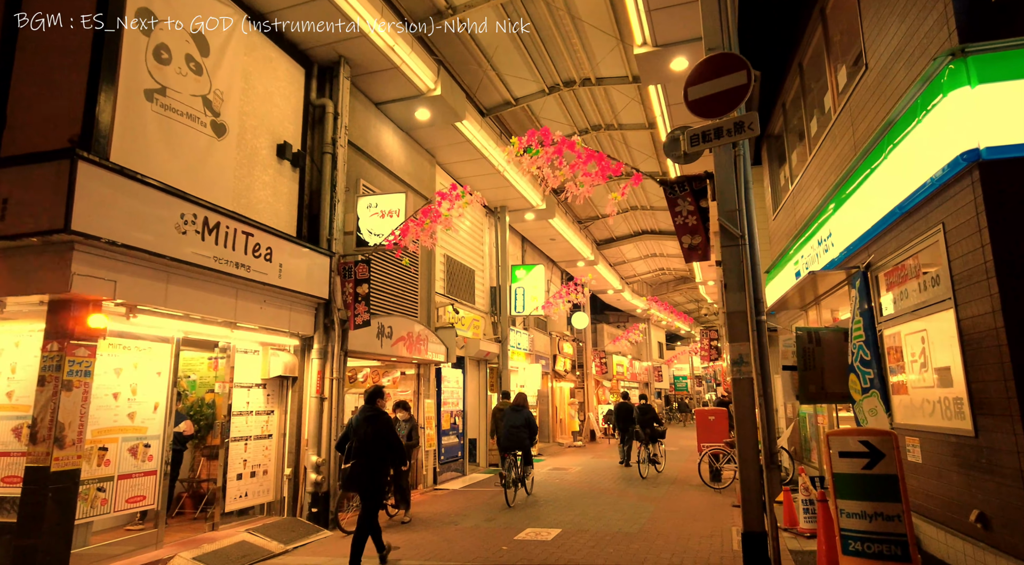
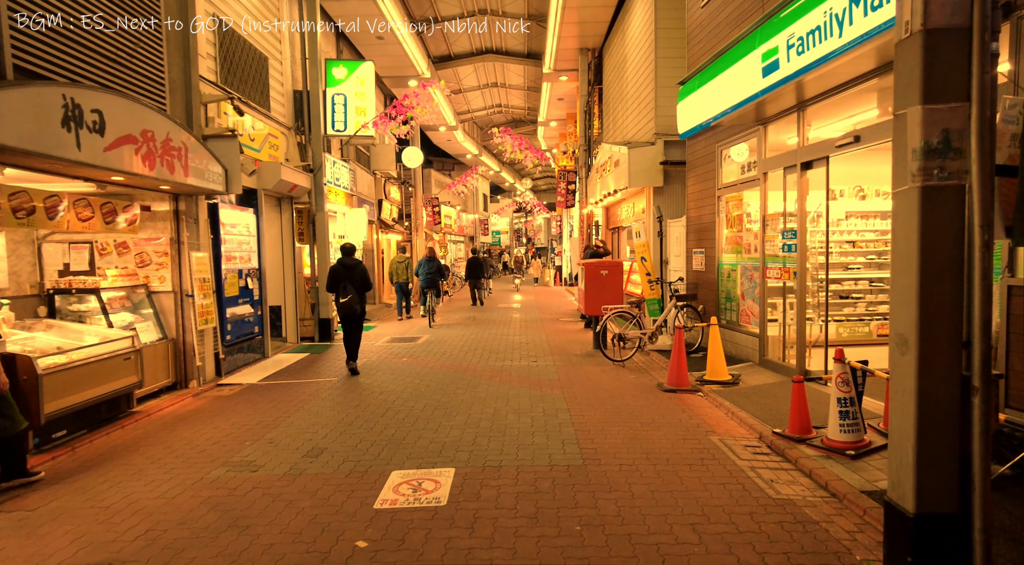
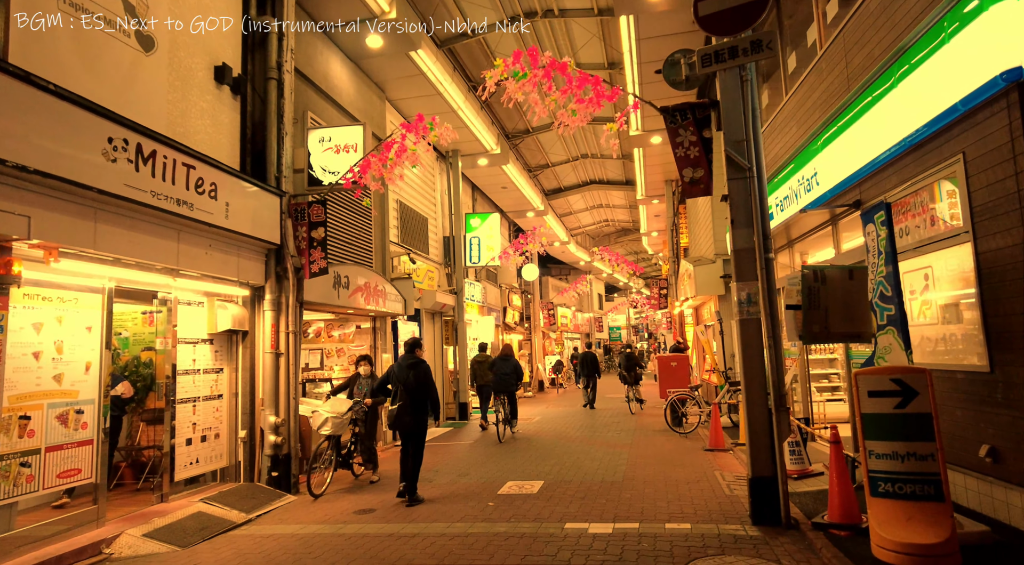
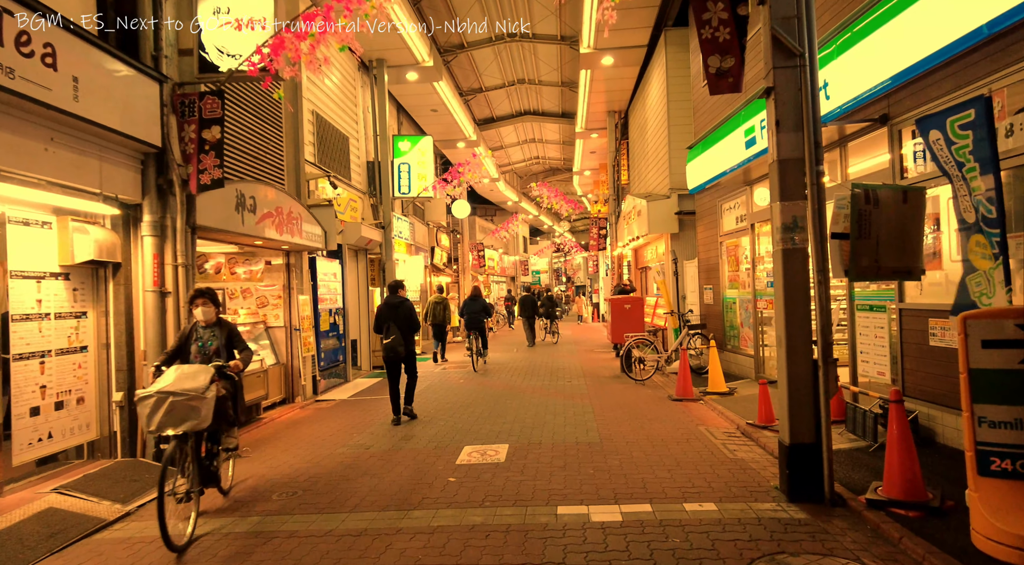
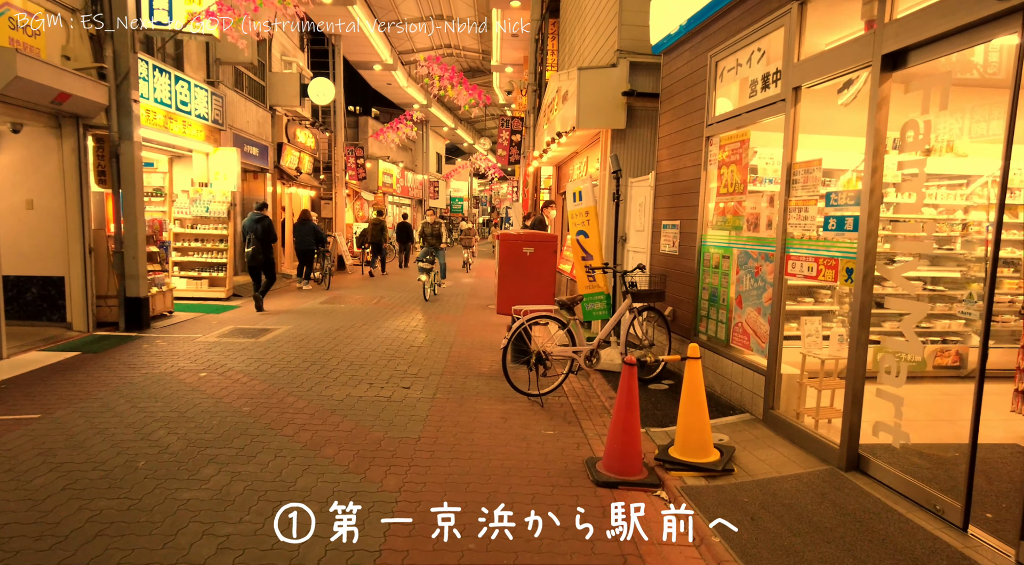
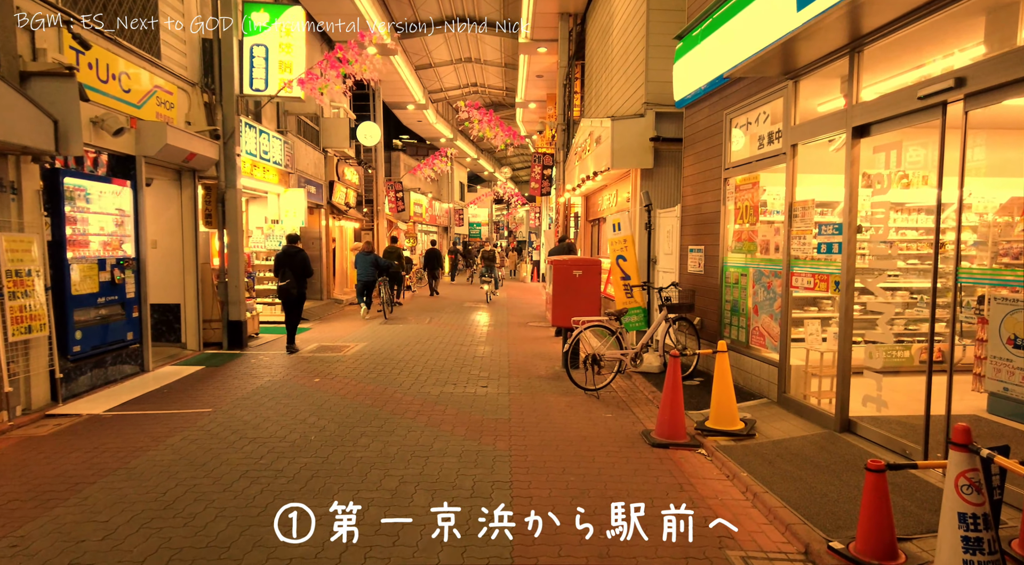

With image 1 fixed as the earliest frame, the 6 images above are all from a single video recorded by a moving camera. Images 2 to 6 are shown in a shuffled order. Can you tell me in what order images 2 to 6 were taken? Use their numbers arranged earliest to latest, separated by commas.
3, 4, 2, 6, 5
